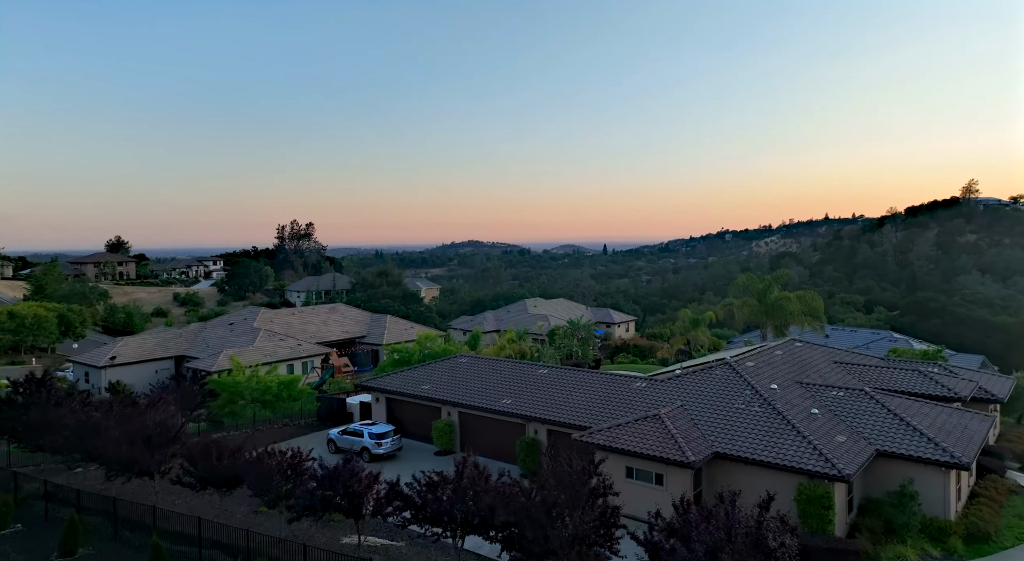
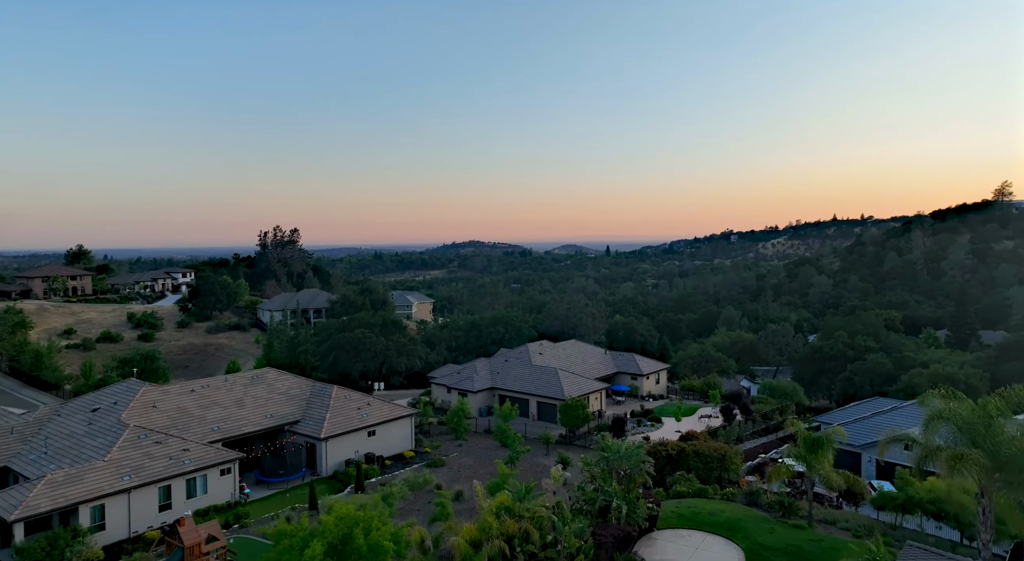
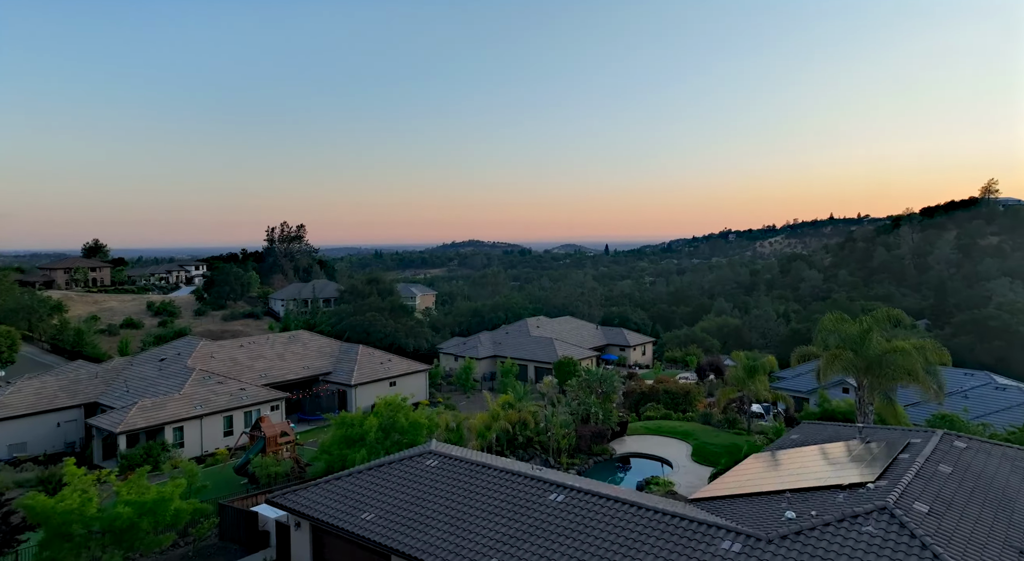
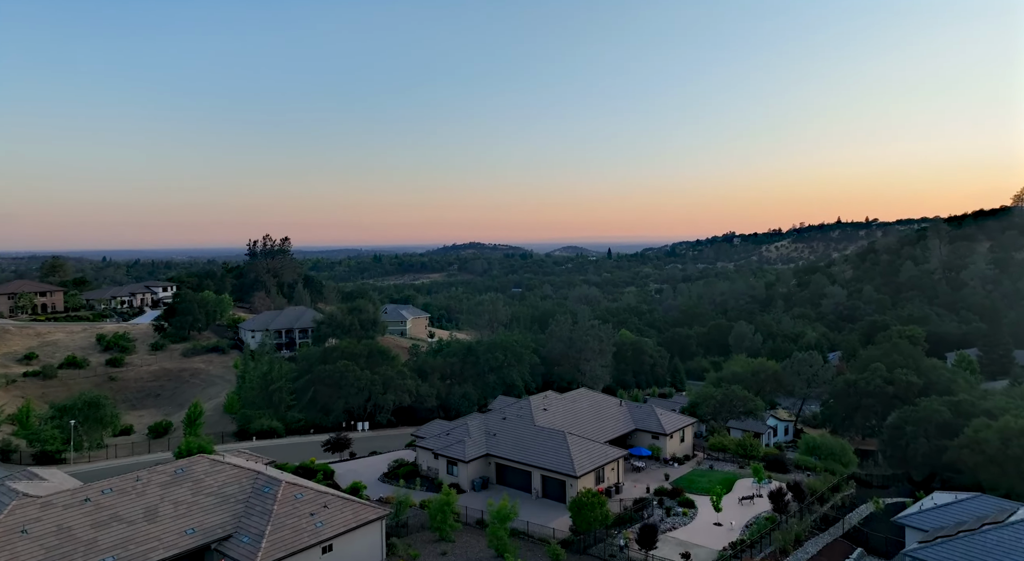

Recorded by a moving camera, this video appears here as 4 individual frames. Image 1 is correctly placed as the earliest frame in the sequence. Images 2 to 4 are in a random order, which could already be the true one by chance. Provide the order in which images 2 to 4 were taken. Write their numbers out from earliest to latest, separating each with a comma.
3, 2, 4
